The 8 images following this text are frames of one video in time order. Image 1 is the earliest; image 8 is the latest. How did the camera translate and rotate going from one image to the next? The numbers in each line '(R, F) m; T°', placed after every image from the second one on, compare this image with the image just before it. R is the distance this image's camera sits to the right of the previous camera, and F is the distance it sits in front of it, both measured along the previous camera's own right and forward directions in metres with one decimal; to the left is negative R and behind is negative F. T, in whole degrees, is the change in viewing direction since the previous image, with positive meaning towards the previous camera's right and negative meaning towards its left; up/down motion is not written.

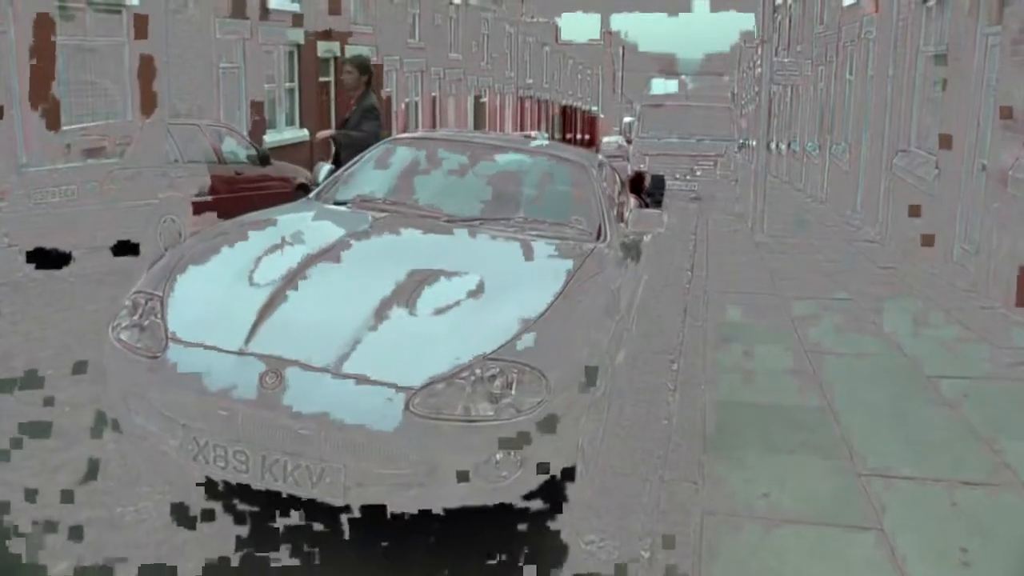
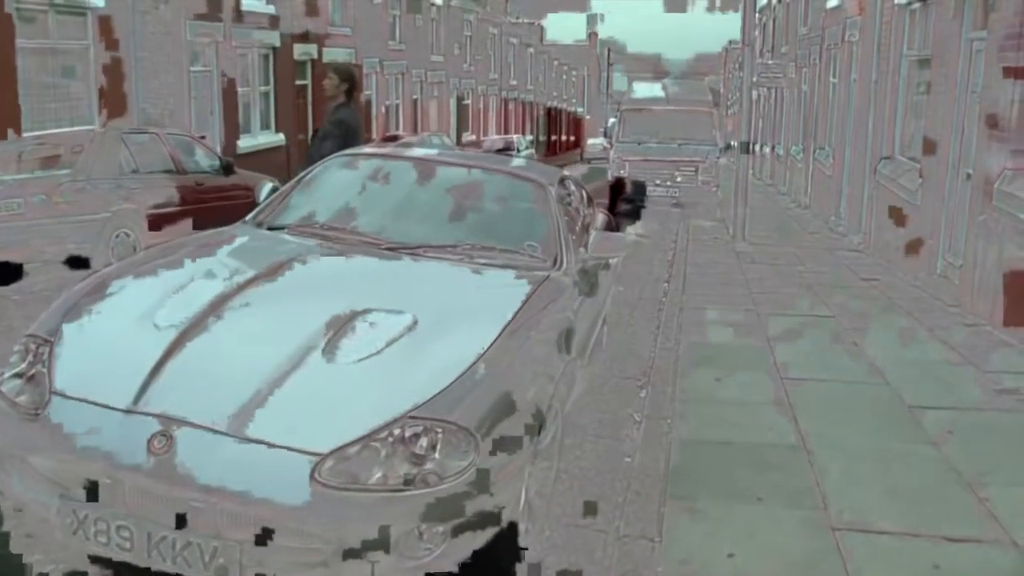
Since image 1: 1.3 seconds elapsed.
(+0.4, +0.3) m; 0°
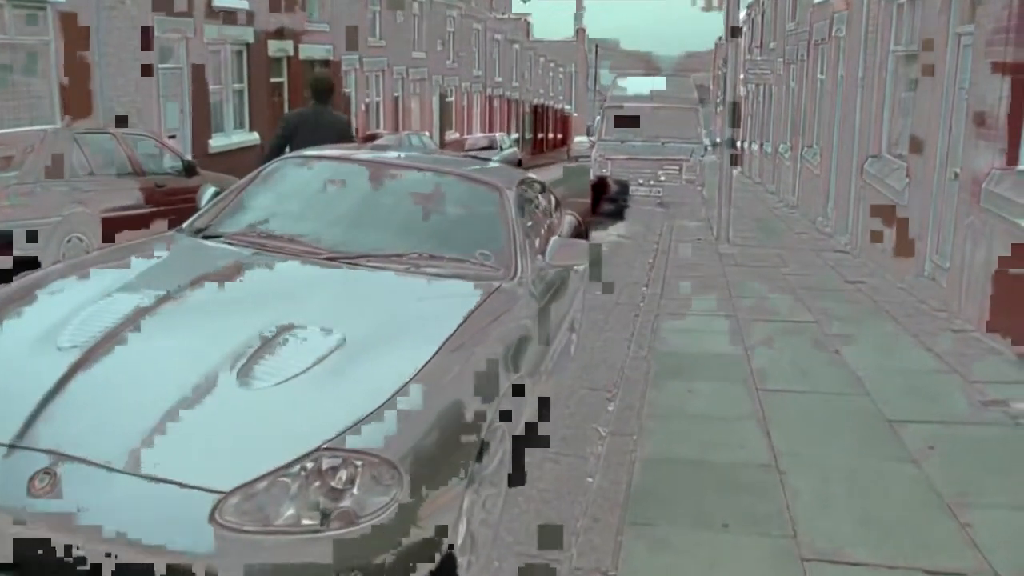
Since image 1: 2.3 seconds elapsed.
(+0.3, +0.3) m; 0°
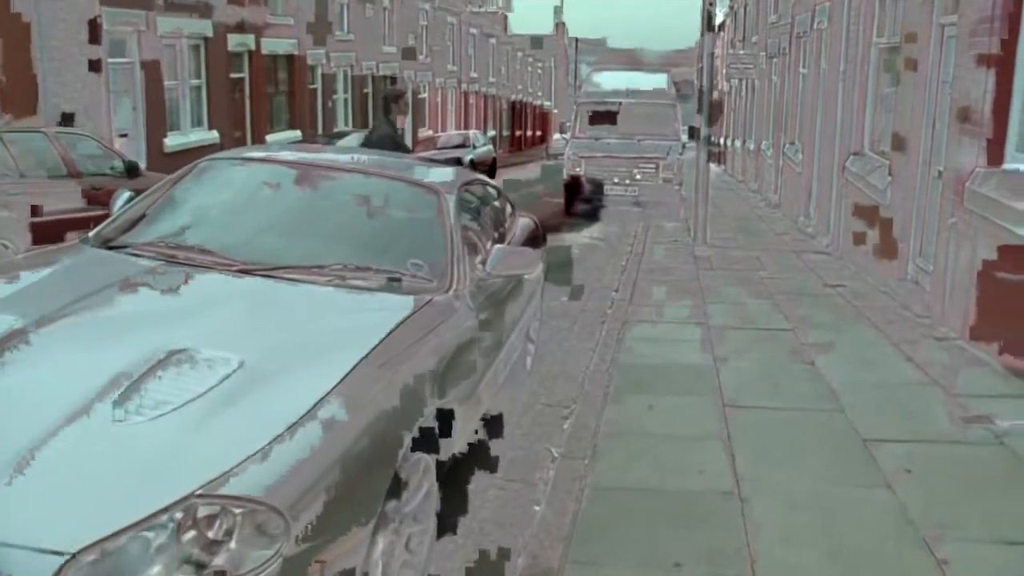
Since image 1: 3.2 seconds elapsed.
(+0.4, +0.4) m; 0°
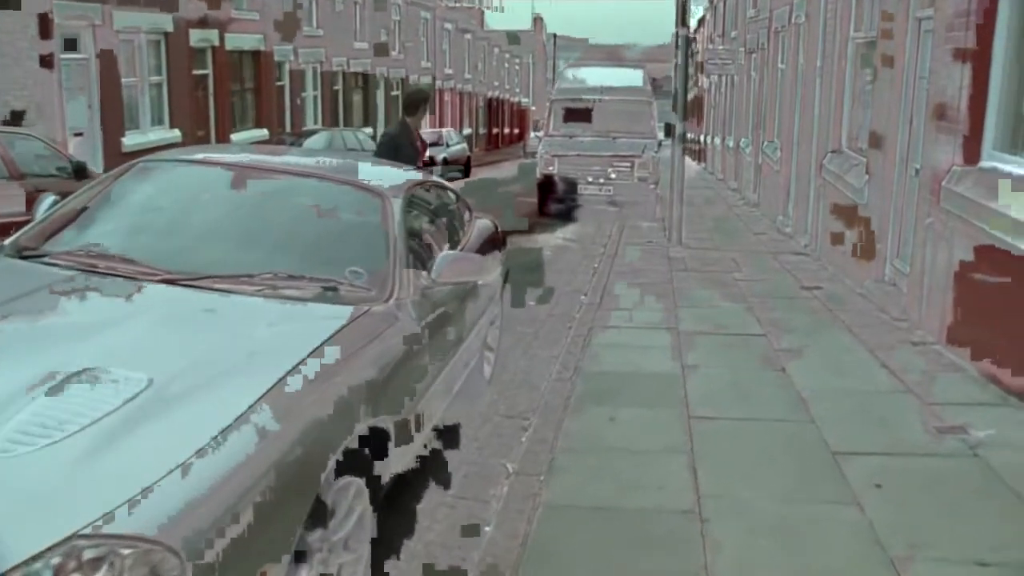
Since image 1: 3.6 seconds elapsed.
(+0.3, +0.3) m; +1°
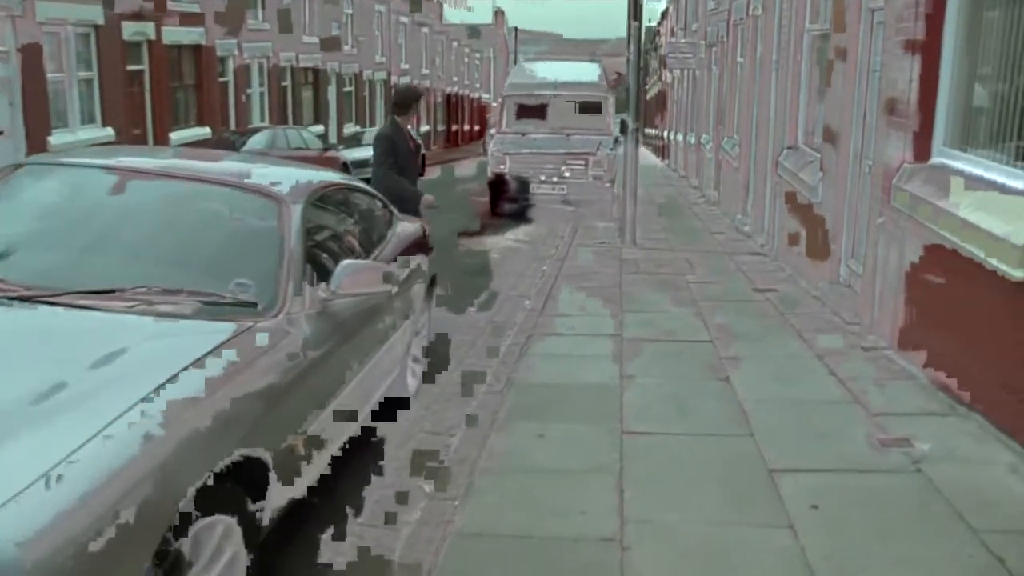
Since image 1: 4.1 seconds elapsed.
(+0.5, +0.4) m; +1°
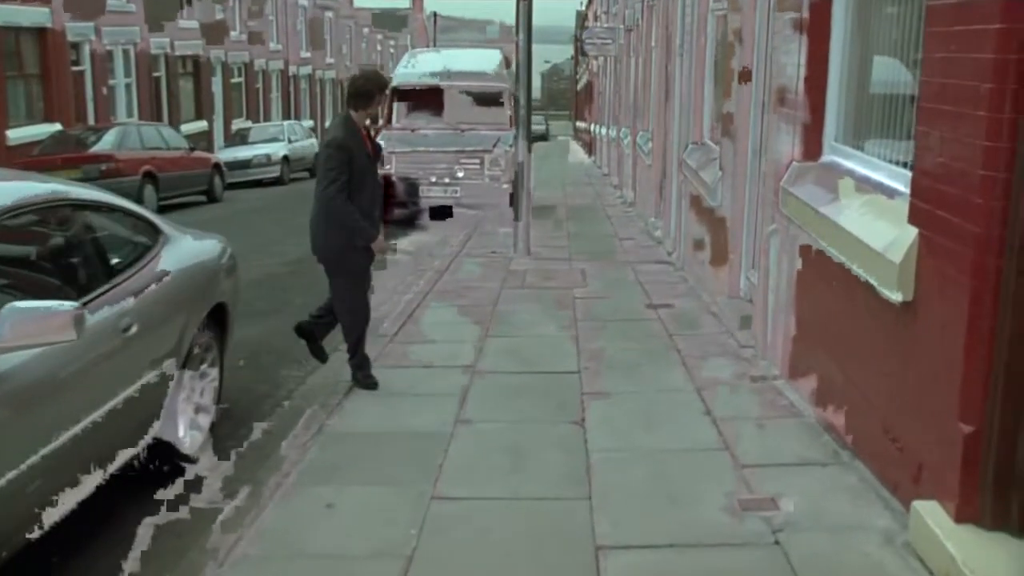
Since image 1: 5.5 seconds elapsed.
(+1.2, +0.9) m; +2°
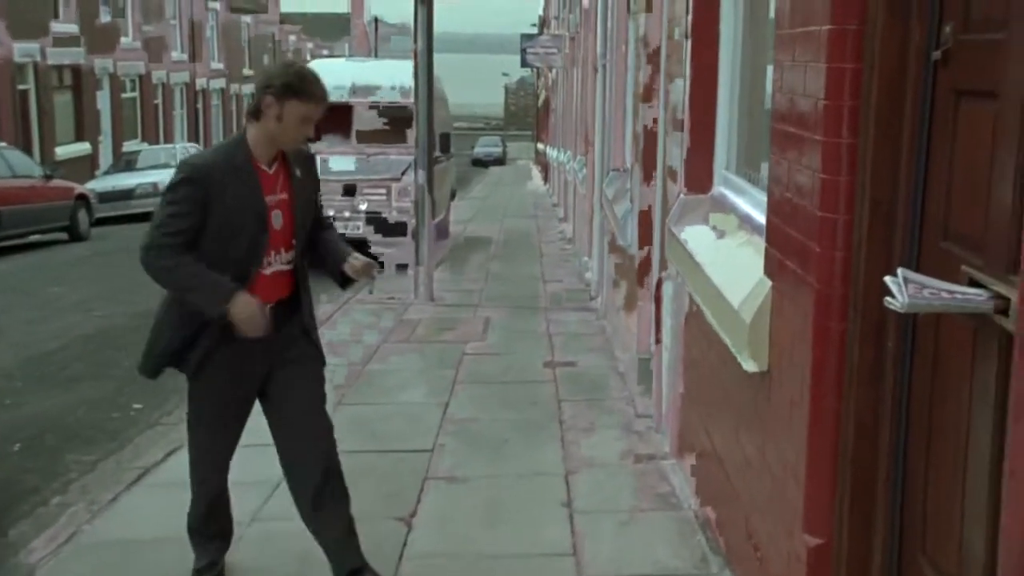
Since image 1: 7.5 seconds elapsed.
(+1.3, +0.8) m; -1°
